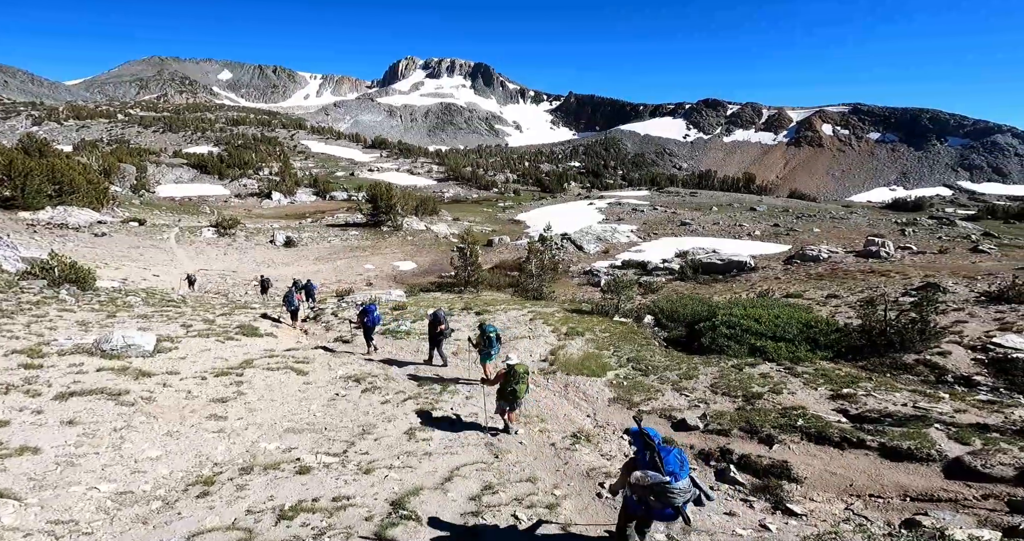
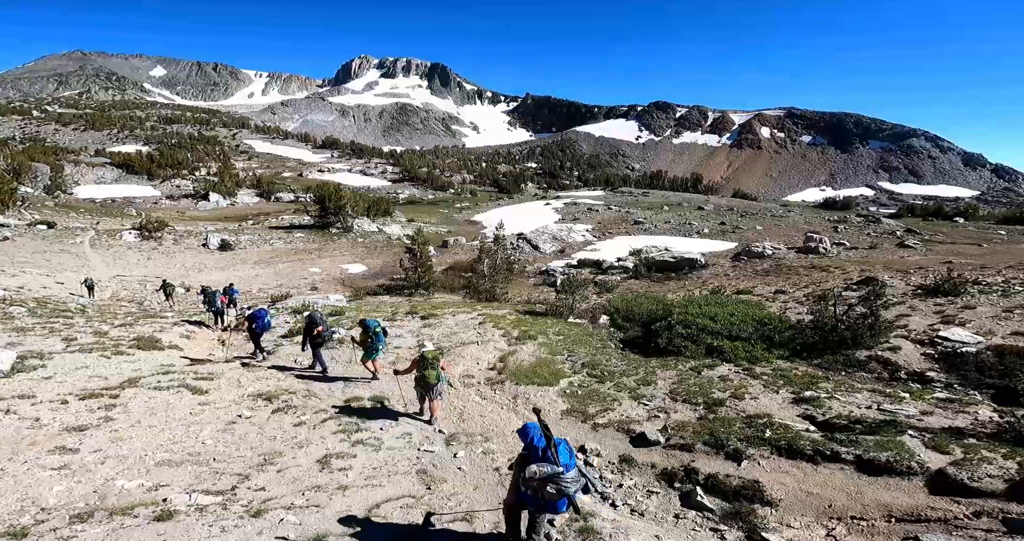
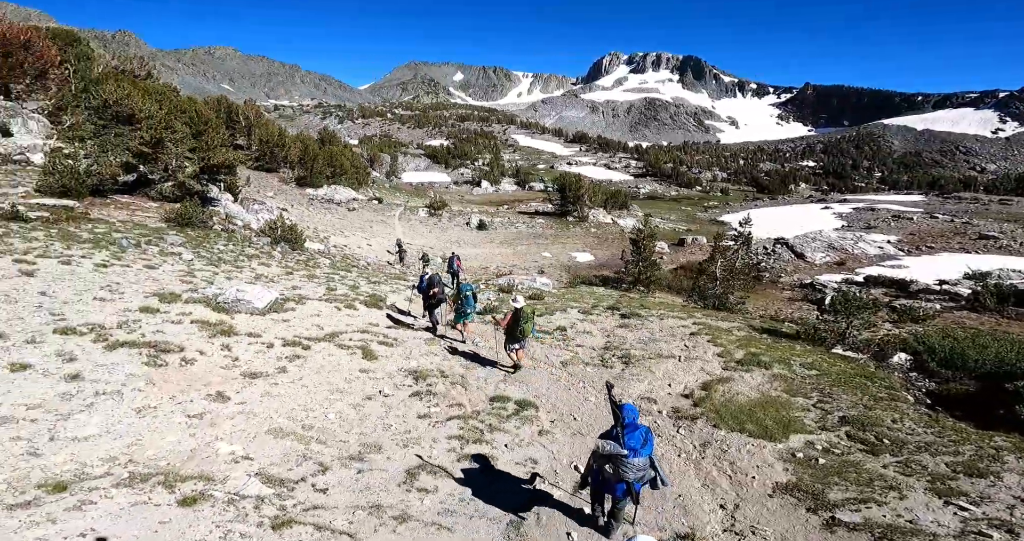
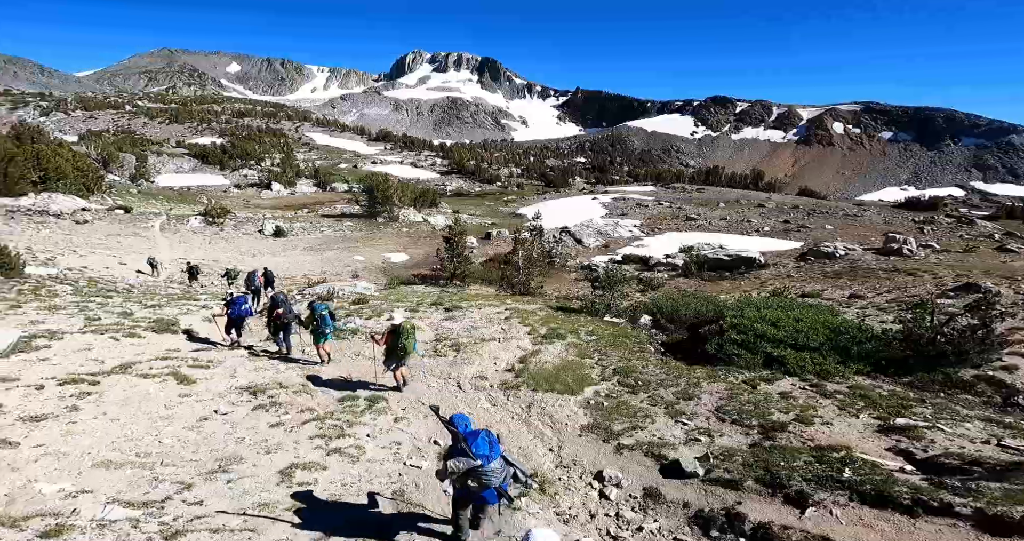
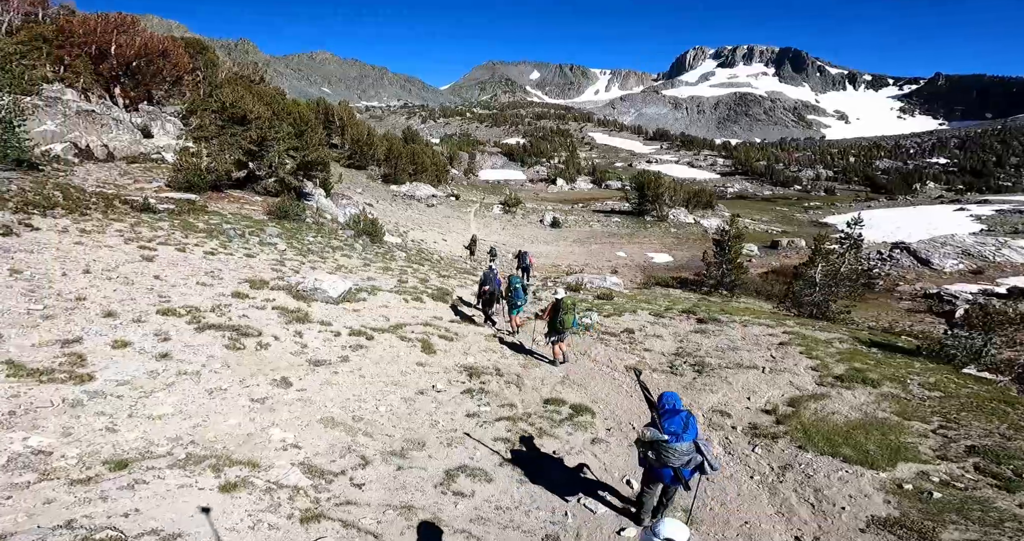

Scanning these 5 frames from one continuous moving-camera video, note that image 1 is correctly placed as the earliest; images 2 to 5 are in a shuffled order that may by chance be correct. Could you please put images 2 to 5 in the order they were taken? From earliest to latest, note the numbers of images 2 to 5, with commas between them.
2, 4, 3, 5
